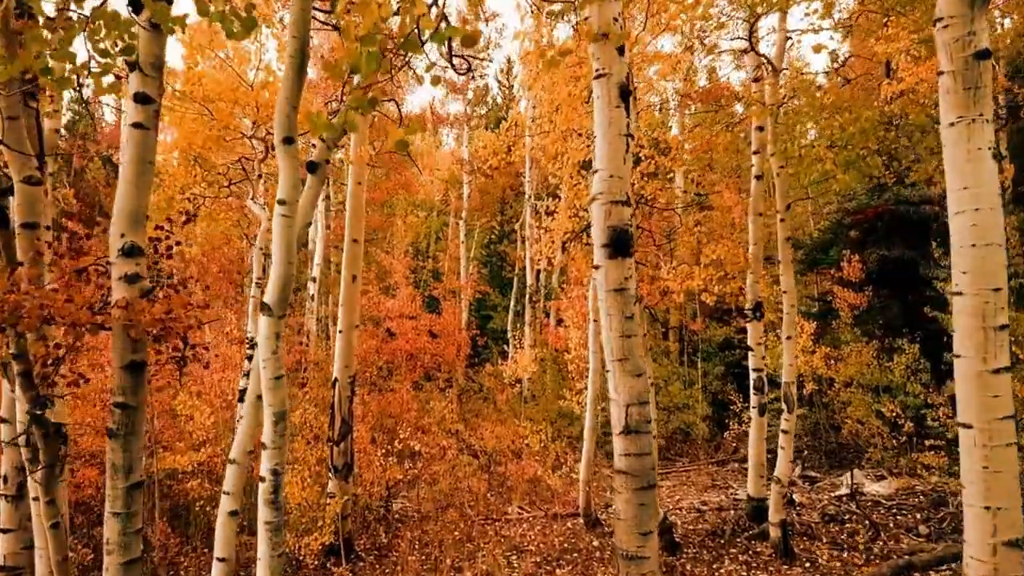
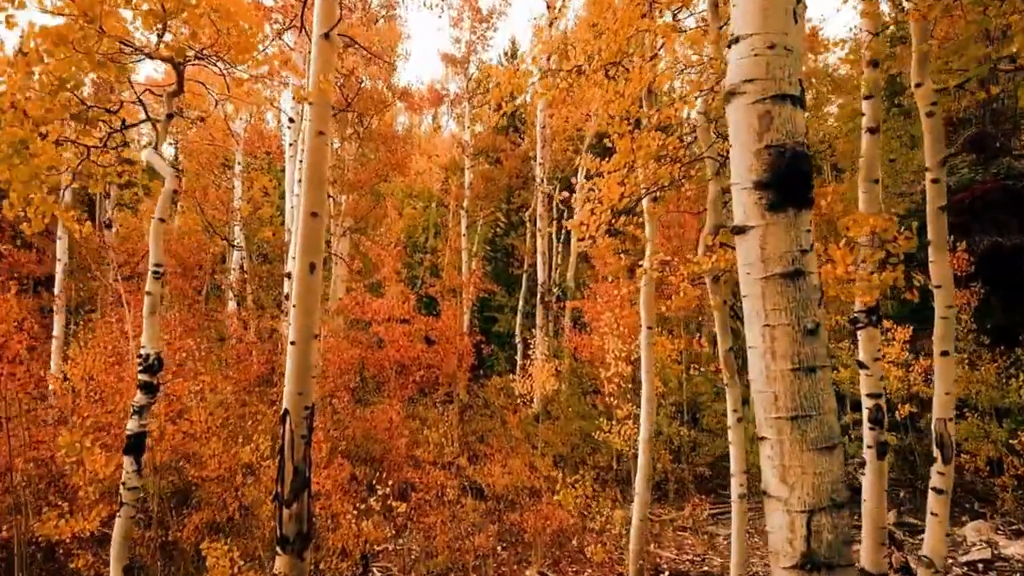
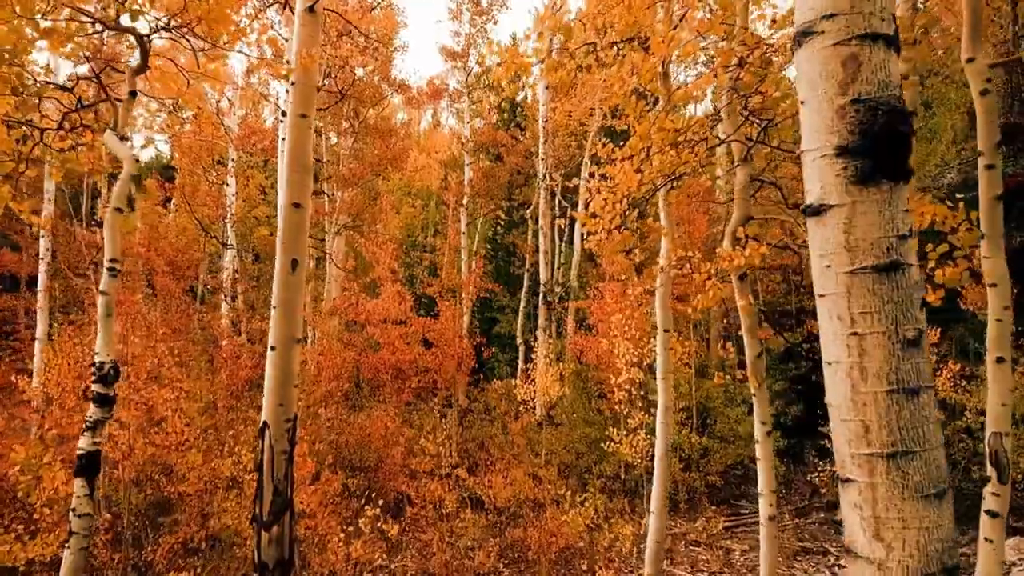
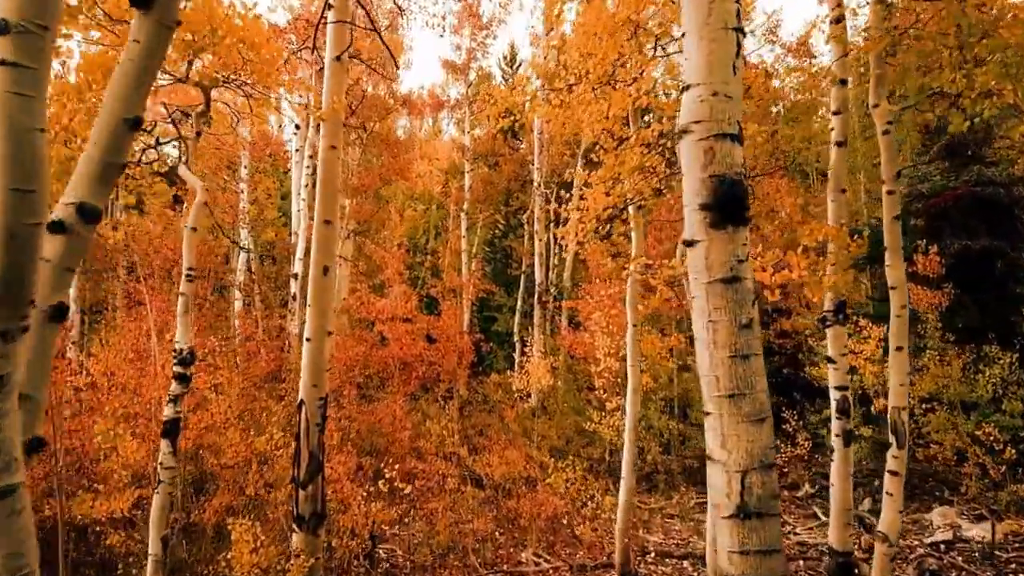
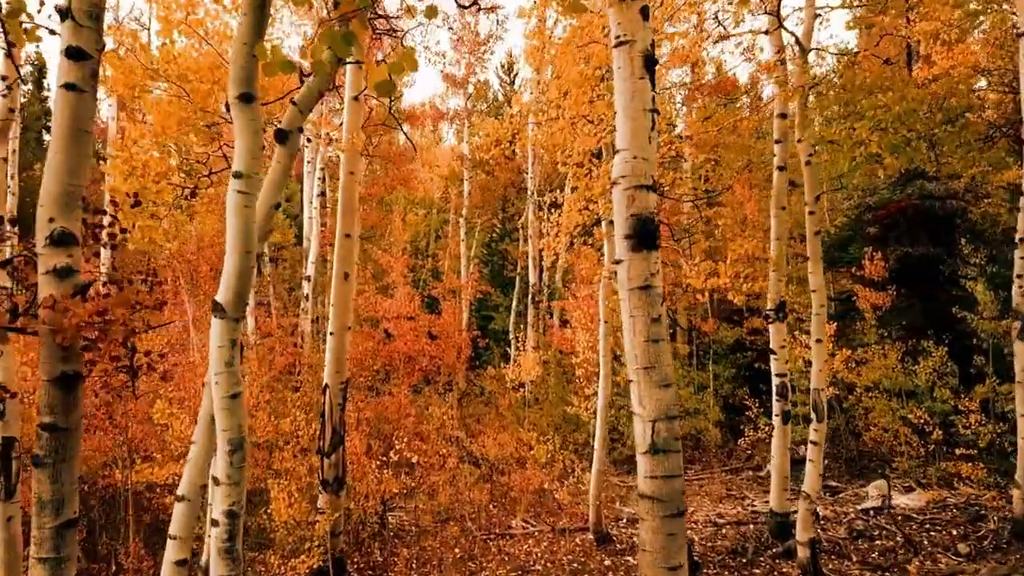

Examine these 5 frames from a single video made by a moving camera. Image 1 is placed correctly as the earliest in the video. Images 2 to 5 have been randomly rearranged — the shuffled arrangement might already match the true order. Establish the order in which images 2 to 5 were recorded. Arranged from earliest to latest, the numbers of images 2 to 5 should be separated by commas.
5, 4, 2, 3
